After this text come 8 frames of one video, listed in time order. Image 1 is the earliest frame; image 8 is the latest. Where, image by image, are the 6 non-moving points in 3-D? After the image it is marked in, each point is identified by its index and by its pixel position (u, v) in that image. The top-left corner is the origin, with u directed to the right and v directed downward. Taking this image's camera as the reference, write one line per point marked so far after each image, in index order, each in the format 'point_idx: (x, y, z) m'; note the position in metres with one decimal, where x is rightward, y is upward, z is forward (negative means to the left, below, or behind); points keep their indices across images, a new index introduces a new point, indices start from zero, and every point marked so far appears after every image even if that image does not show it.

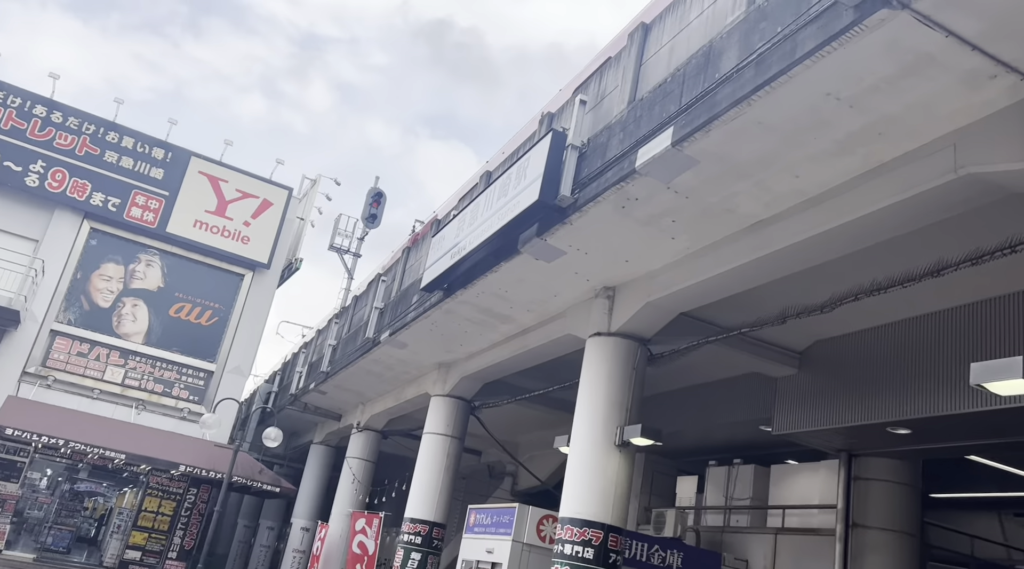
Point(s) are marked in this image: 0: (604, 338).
0: (+1.2, -0.7, +11.0) m
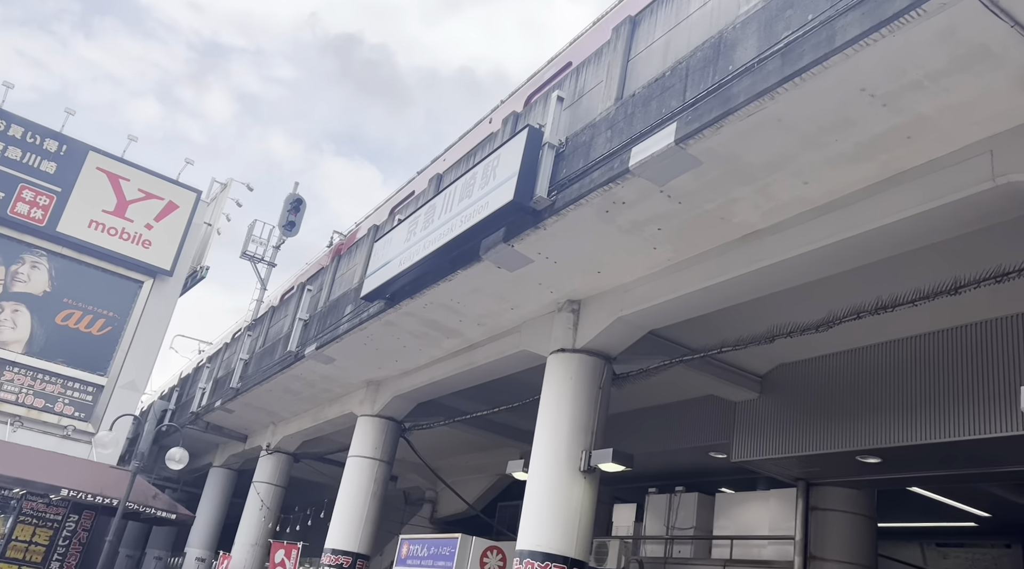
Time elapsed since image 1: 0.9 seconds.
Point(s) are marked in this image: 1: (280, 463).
0: (+0.7, -0.8, +10.3) m
1: (-5.3, -4.1, +20.1) m
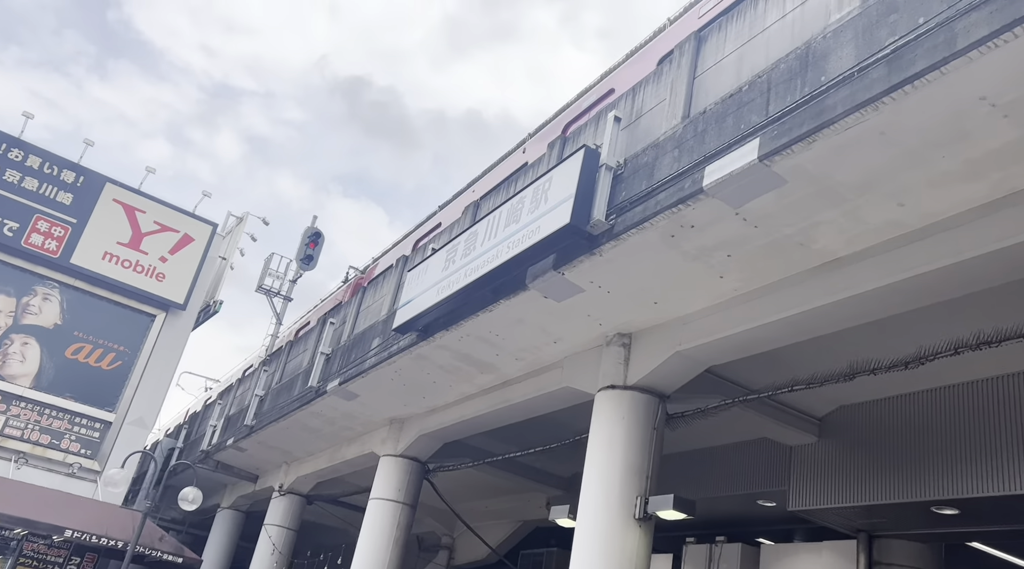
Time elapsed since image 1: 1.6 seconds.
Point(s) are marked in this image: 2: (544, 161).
0: (+1.2, -1.2, +9.6) m
1: (-4.8, -4.8, +19.3) m
2: (+0.4, +1.5, +10.5) m
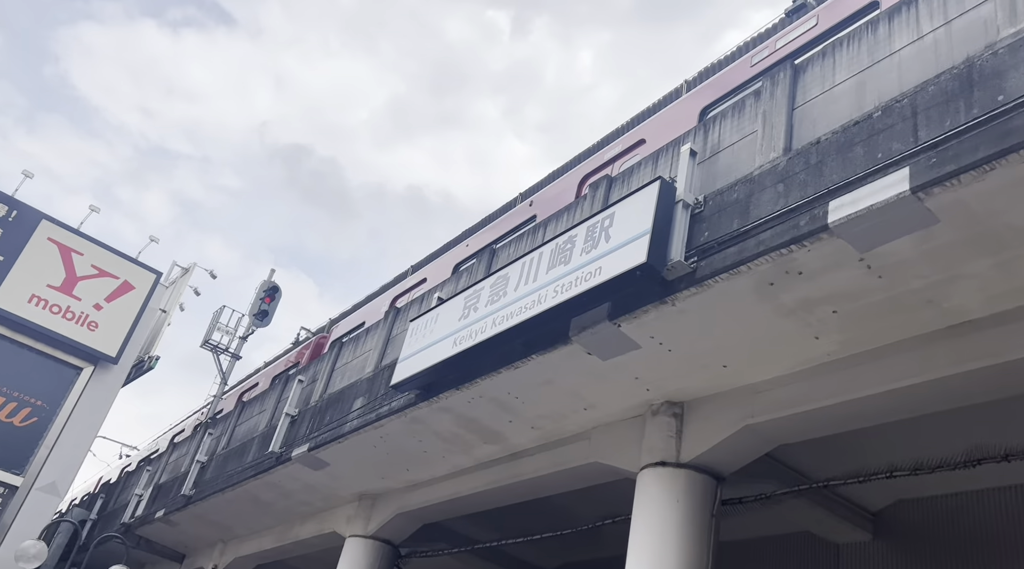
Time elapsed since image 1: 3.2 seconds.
0: (+1.5, -1.7, +8.2) m
1: (-5.5, -5.9, +17.0) m
2: (+0.8, +0.8, +9.3) m
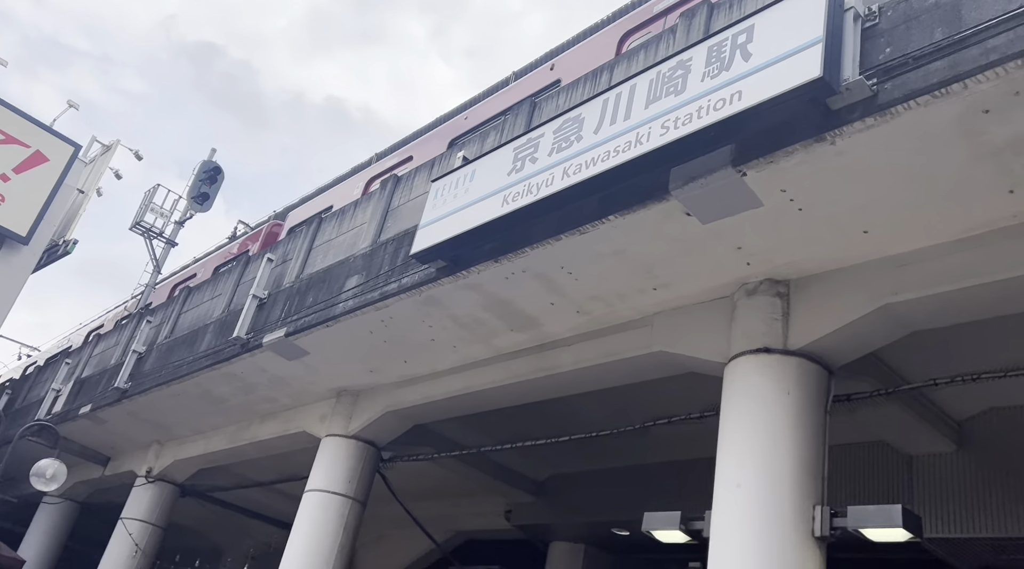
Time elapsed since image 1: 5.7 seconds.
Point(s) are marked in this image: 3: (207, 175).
0: (+2.0, -0.6, +6.8) m
1: (-6.0, -3.7, +15.1) m
2: (+1.4, +2.1, +7.6) m
3: (-6.3, +2.3, +18.3) m
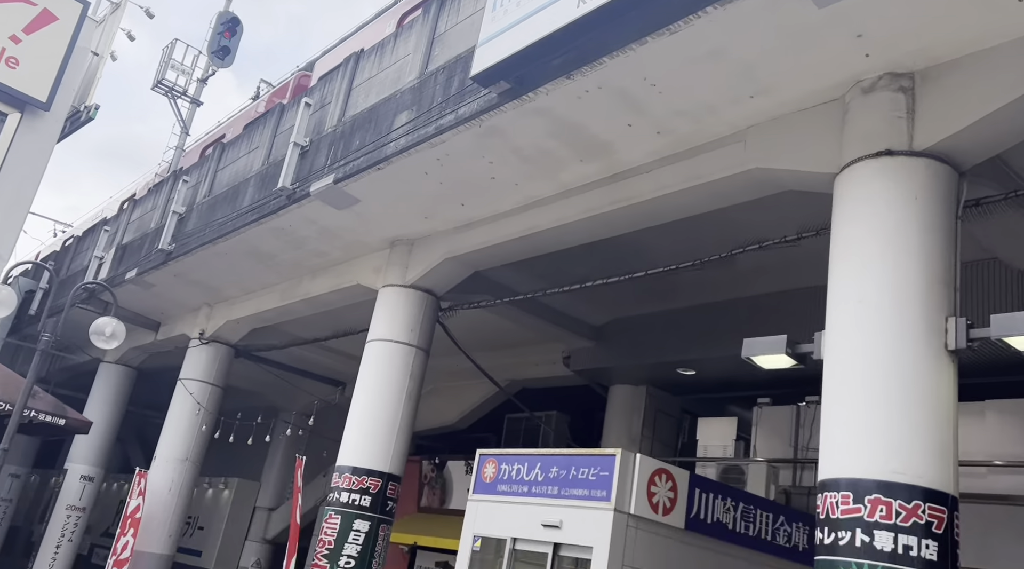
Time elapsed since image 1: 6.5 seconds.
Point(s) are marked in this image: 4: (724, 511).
0: (+2.7, +0.9, +6.0) m
1: (-5.0, -1.3, +14.9) m
2: (+1.9, +3.6, +6.4) m
3: (-5.6, +5.0, +17.2) m
4: (+2.3, -2.5, +9.6) m
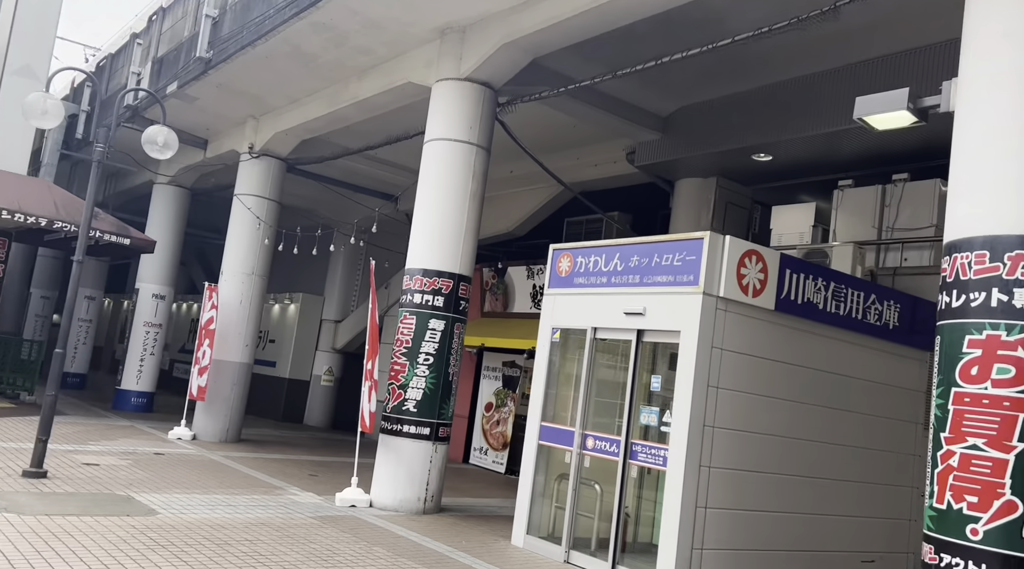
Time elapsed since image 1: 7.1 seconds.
0: (+3.2, +2.5, +5.1) m
1: (-4.0, +1.8, +14.5) m
2: (+2.3, +5.2, +4.9) m
3: (-4.8, +8.4, +15.5) m
4: (+3.2, -0.1, +9.2) m
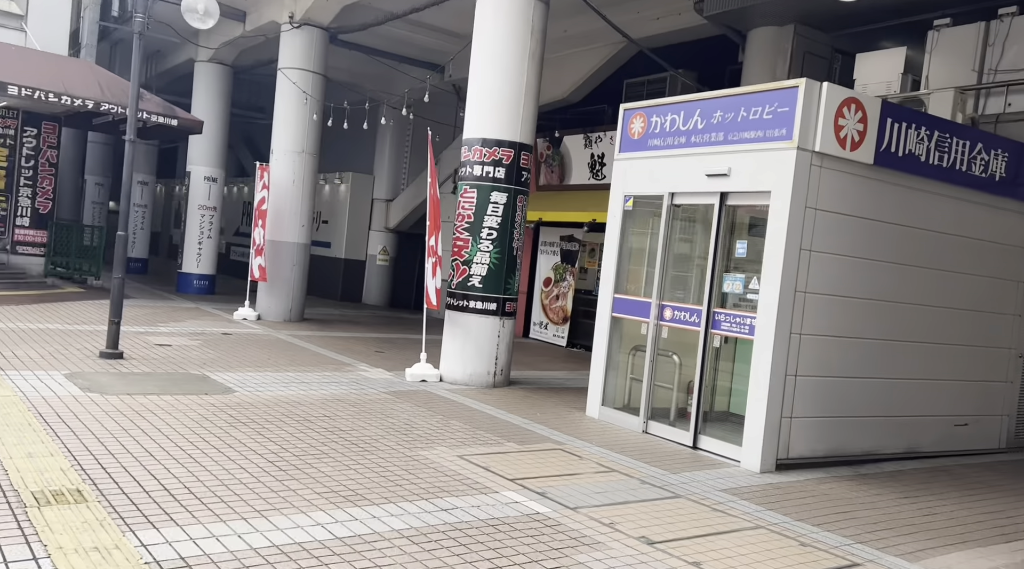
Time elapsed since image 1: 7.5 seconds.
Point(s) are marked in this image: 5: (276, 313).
0: (+3.7, +3.3, +4.0) m
1: (-3.1, +3.8, +13.9) m
2: (+2.7, +6.0, +3.6) m
3: (-4.1, +10.5, +13.9) m
4: (+3.9, +1.4, +8.5) m
5: (-3.9, -0.5, +14.7) m
